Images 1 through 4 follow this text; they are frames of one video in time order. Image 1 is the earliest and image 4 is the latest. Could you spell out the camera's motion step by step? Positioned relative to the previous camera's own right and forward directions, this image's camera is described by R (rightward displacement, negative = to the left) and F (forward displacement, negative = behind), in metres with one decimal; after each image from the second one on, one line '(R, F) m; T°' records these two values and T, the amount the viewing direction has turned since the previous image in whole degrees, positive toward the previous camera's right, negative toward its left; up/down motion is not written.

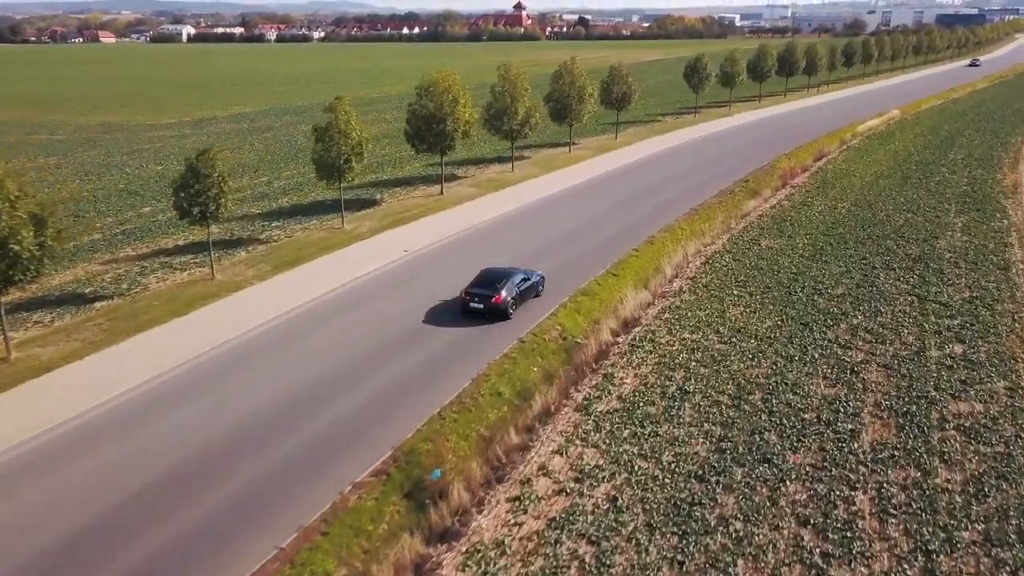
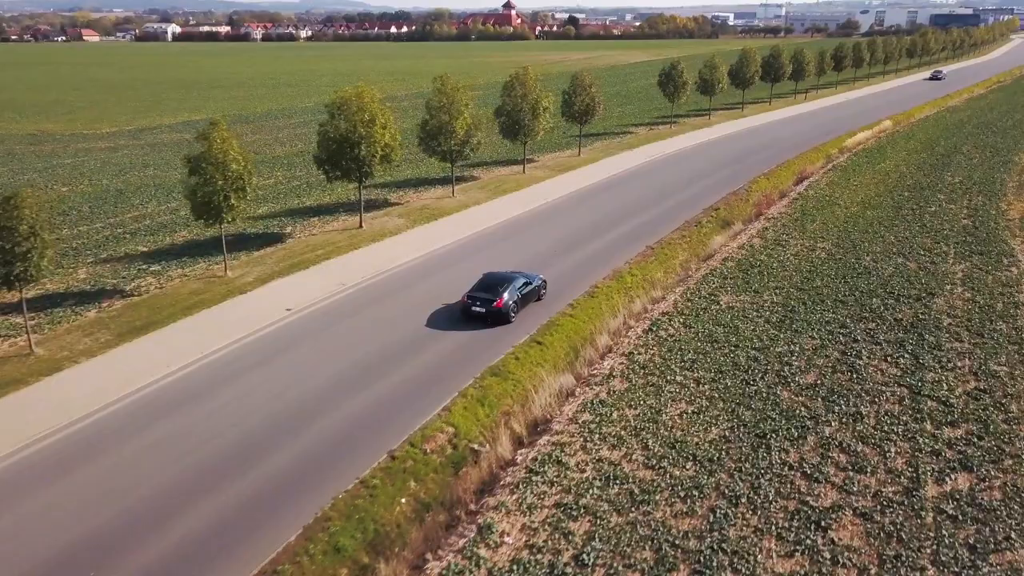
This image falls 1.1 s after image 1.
(+2.4, +4.4) m; 0°
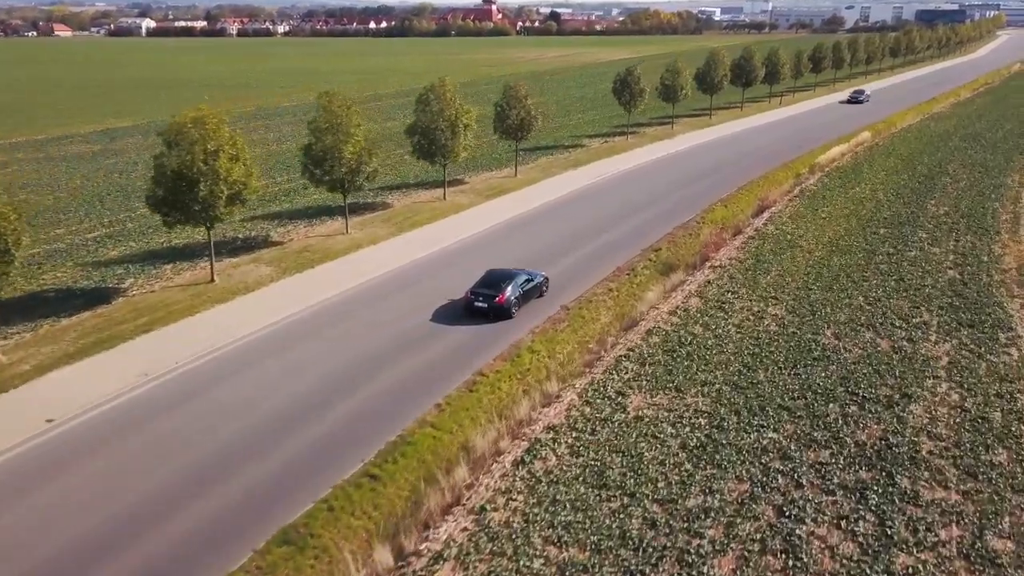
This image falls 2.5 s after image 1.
(+3.1, +5.2) m; +1°
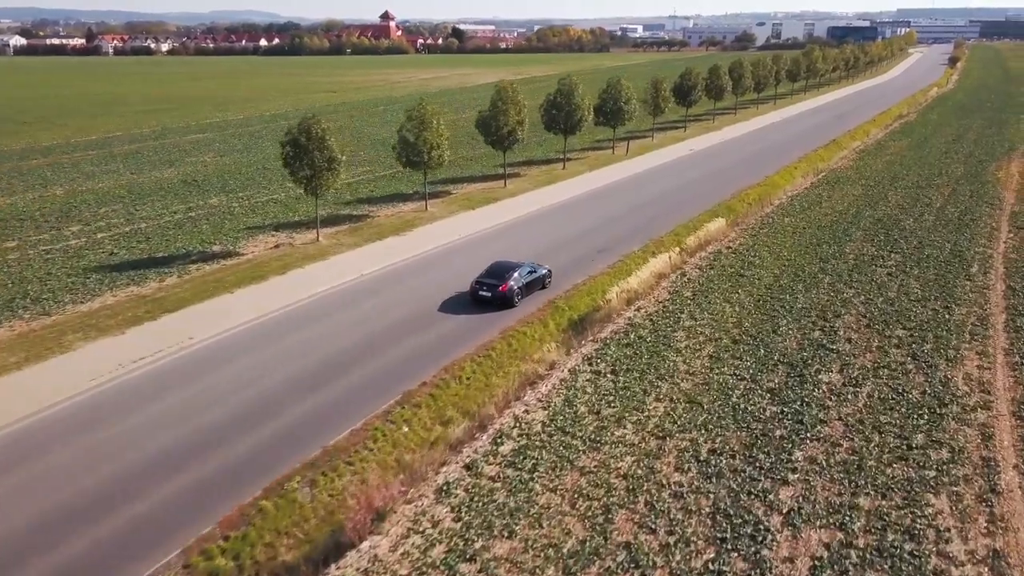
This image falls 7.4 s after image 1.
(+12.2, +19.4) m; +5°
